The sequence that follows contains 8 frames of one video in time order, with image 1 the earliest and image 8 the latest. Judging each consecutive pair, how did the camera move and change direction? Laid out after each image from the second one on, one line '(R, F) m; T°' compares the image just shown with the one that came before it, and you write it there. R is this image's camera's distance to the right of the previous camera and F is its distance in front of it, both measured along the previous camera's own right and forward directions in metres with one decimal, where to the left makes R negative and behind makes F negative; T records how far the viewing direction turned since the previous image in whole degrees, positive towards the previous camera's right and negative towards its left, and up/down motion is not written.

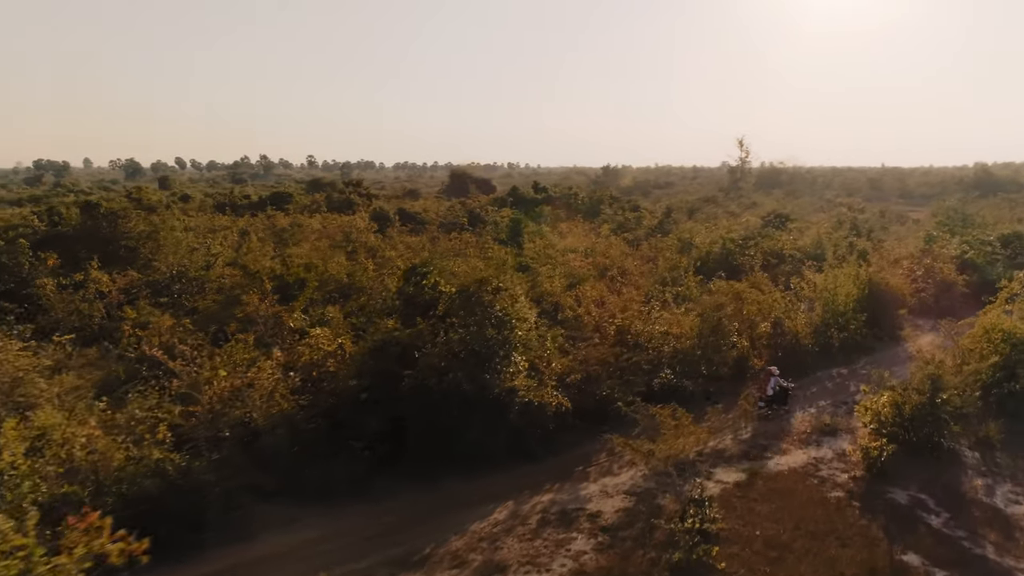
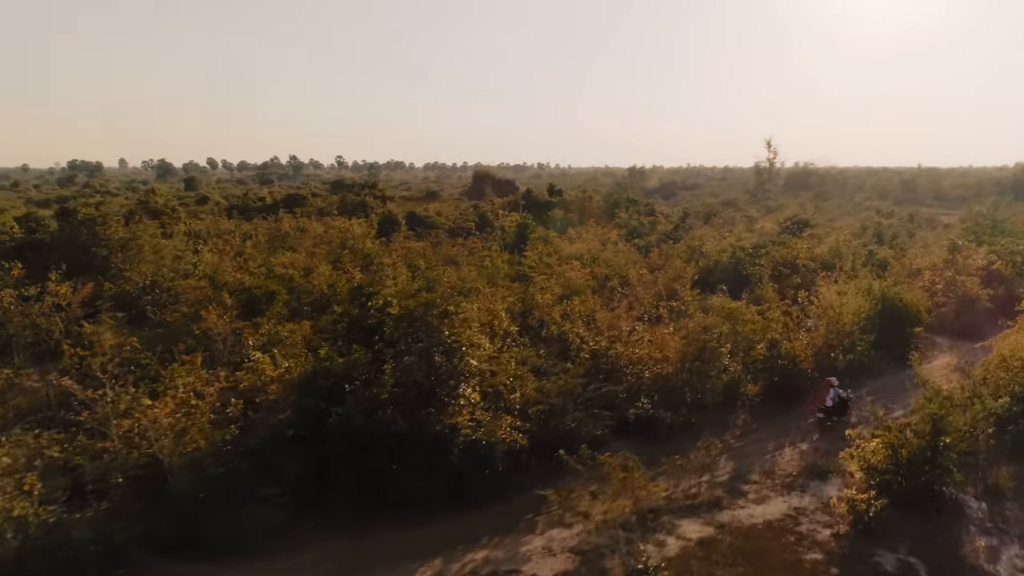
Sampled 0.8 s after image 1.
(+0.5, +0.6) m; -2°
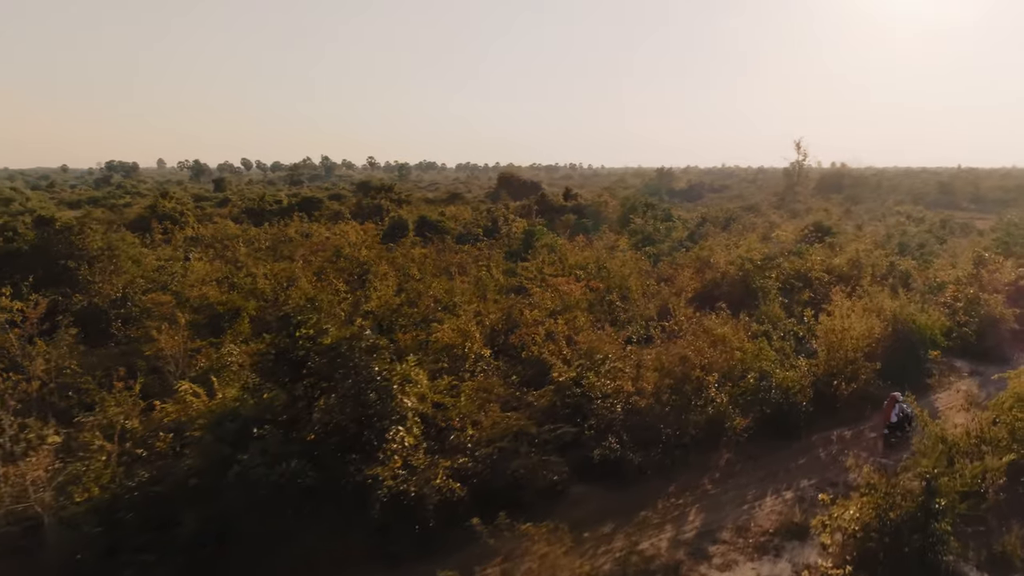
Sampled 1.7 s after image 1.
(+0.6, +0.6) m; -2°
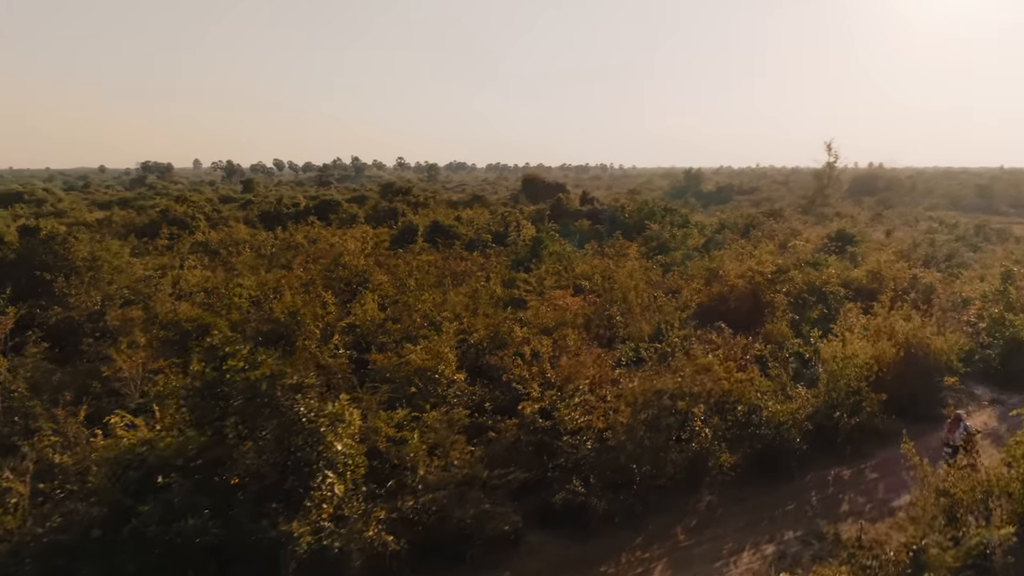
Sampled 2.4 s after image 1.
(+0.5, +0.5) m; -2°
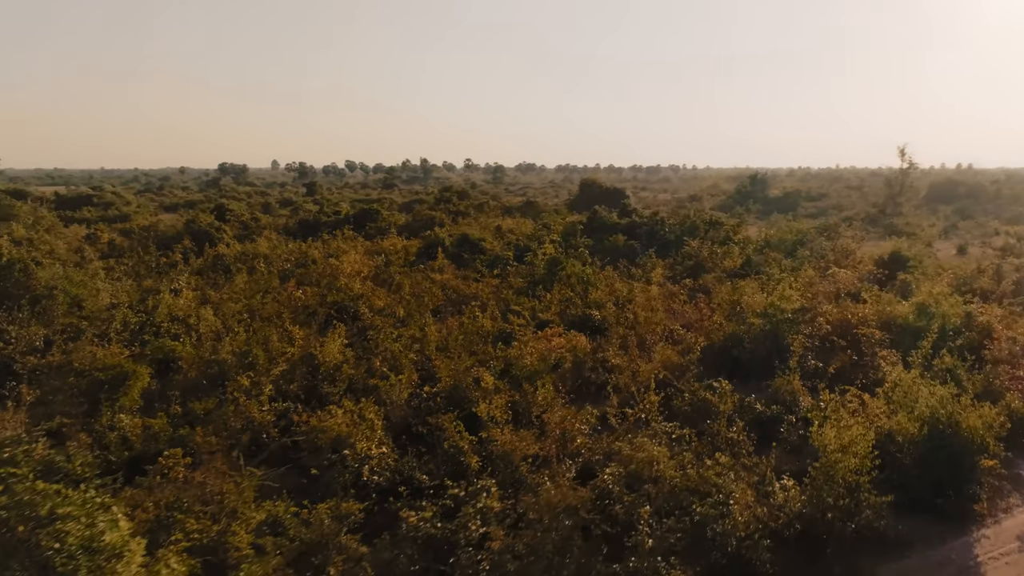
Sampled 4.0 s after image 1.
(+1.1, +1.2) m; -5°
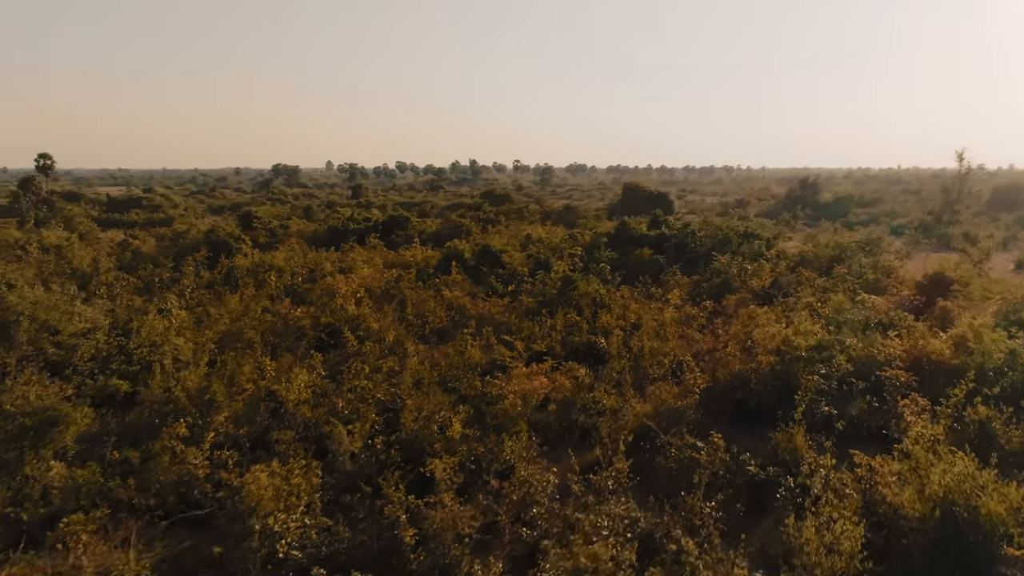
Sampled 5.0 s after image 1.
(+0.8, +0.8) m; -4°
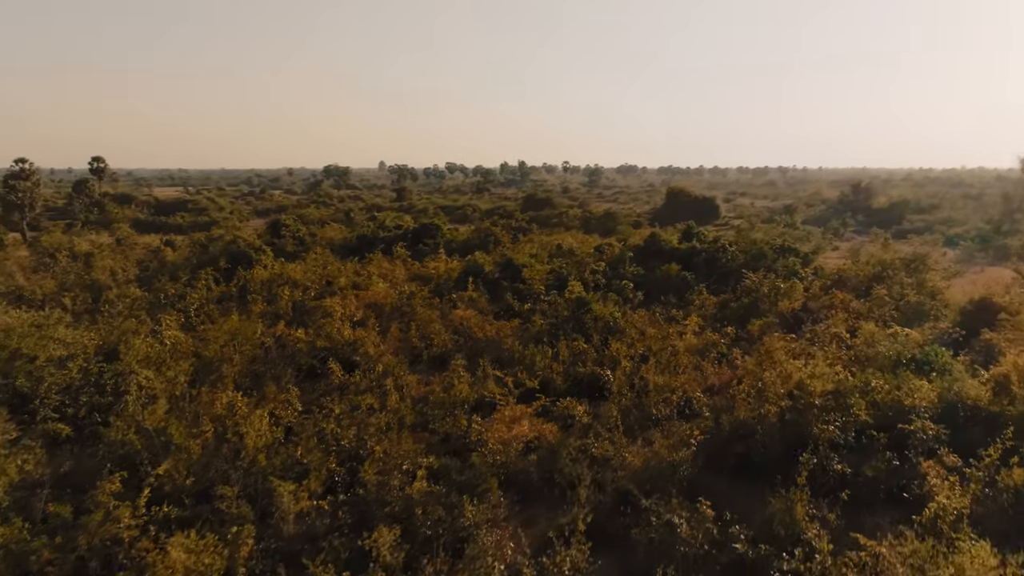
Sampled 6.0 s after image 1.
(+0.7, +0.7) m; -4°
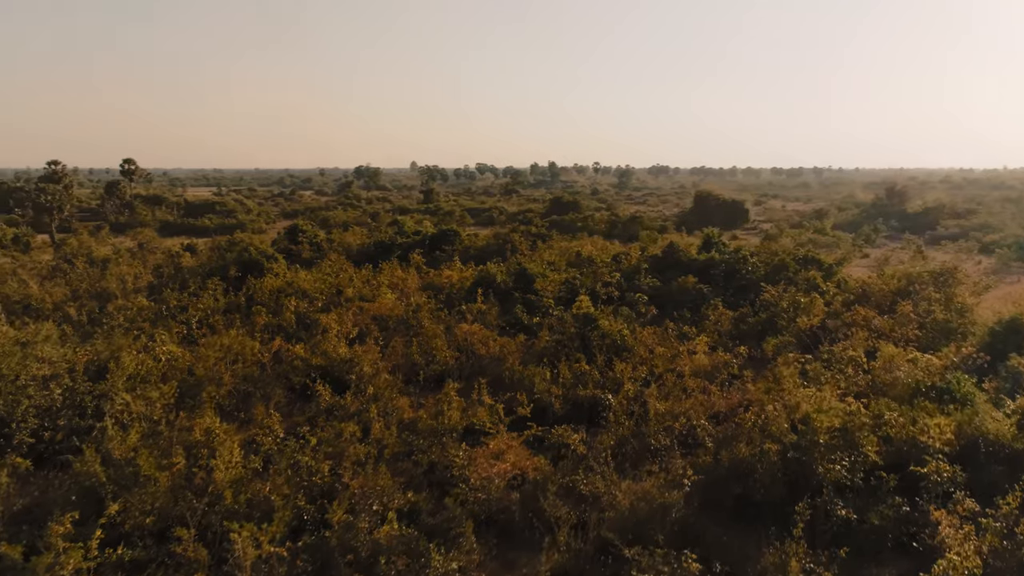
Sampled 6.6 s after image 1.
(+0.4, +0.4) m; -2°
